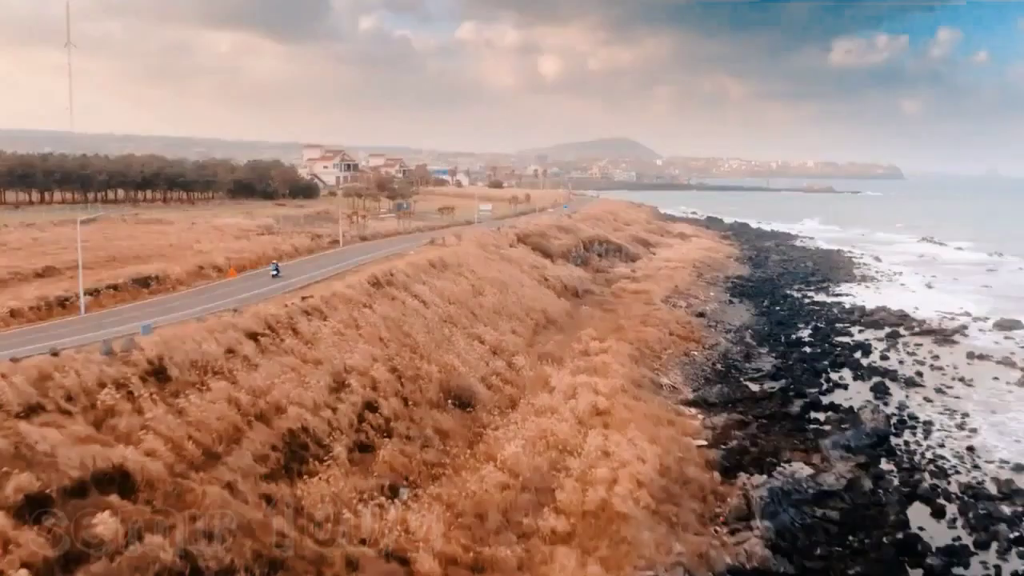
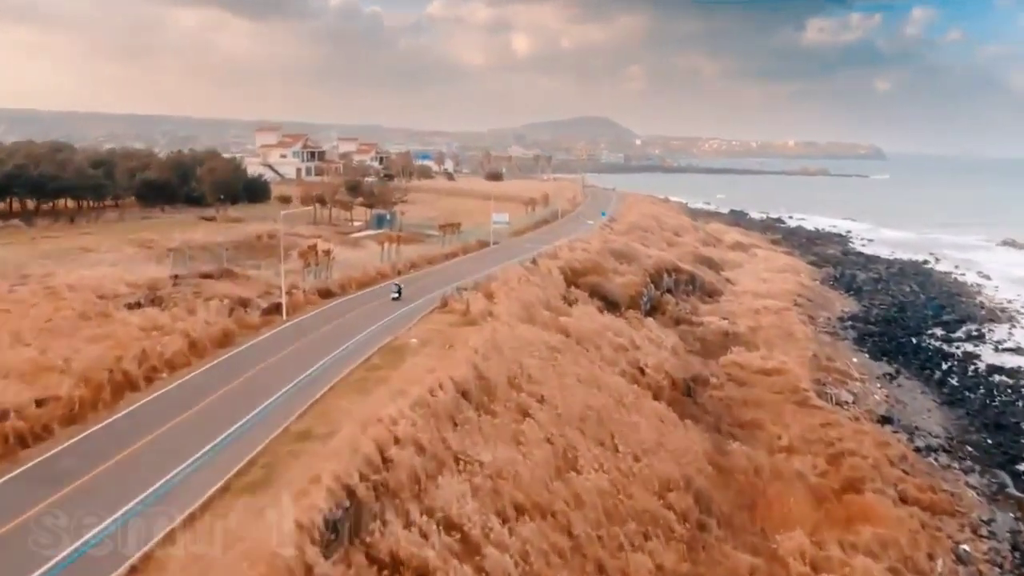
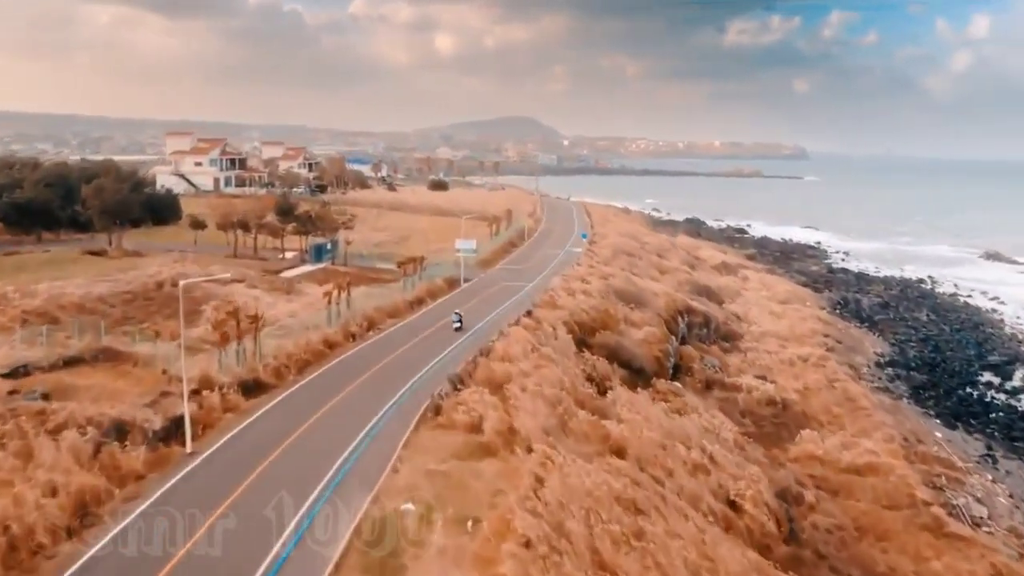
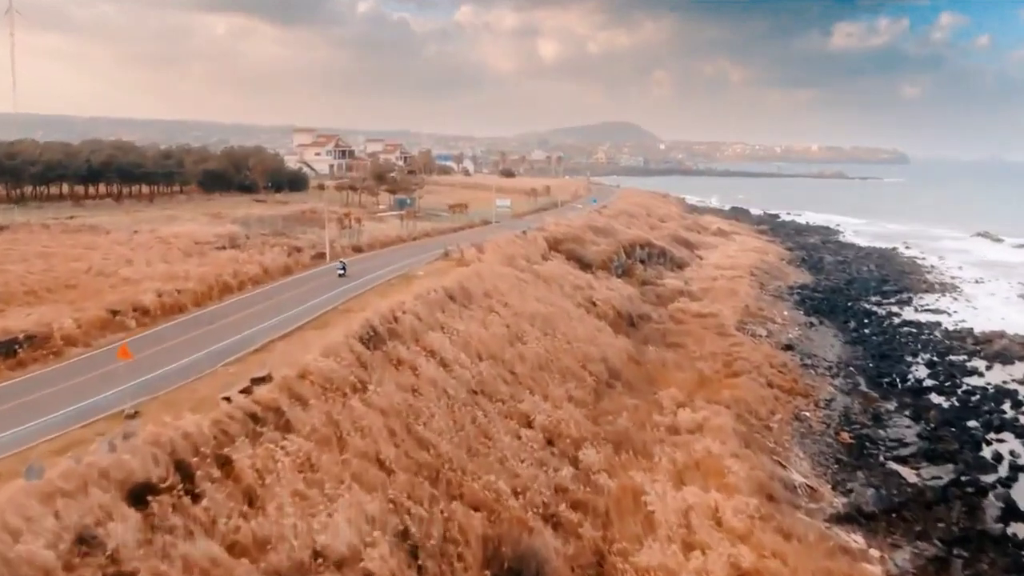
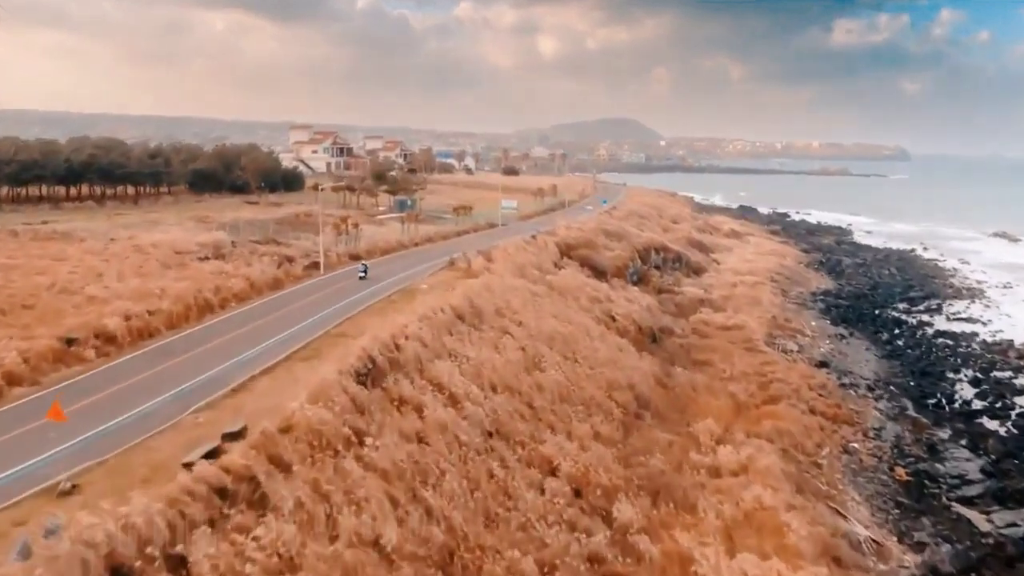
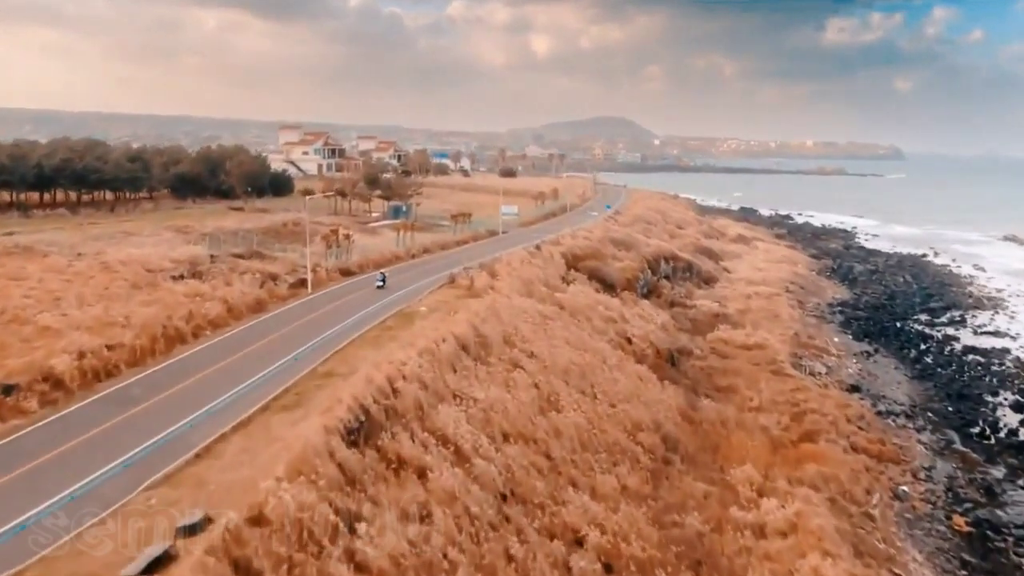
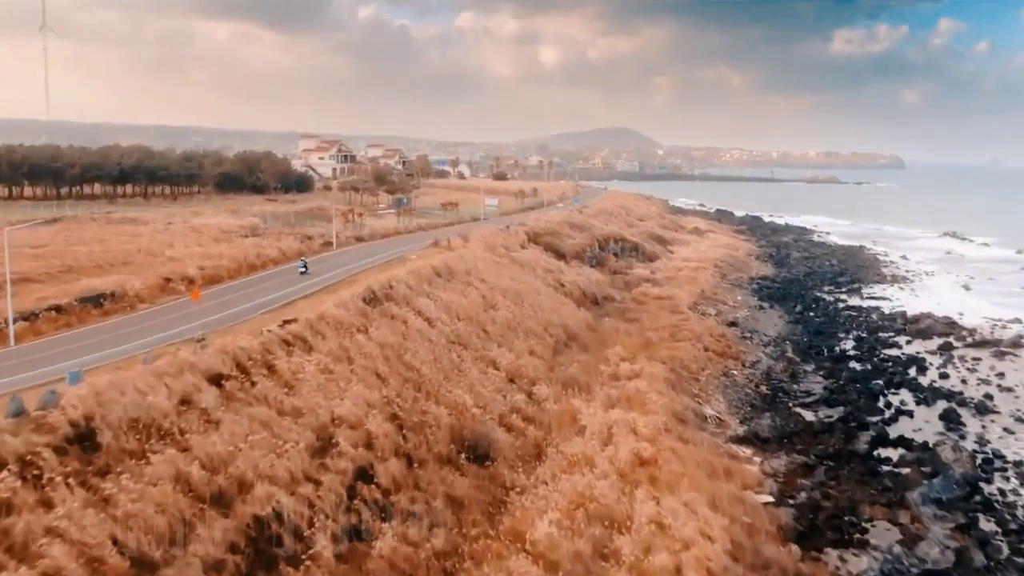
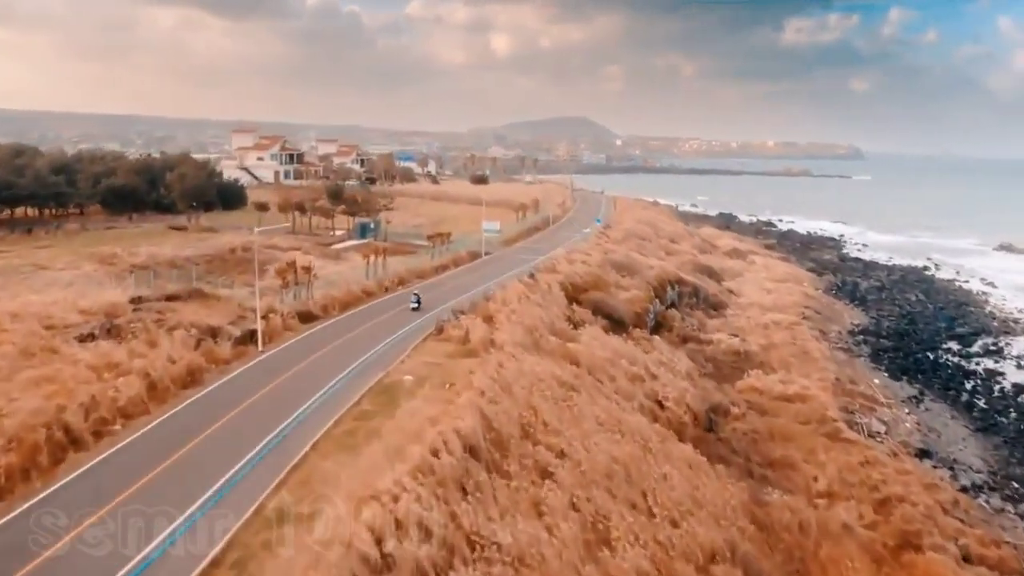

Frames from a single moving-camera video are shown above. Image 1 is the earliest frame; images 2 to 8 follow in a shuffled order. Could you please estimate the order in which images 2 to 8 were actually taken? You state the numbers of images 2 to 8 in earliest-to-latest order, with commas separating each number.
7, 4, 5, 6, 2, 8, 3
